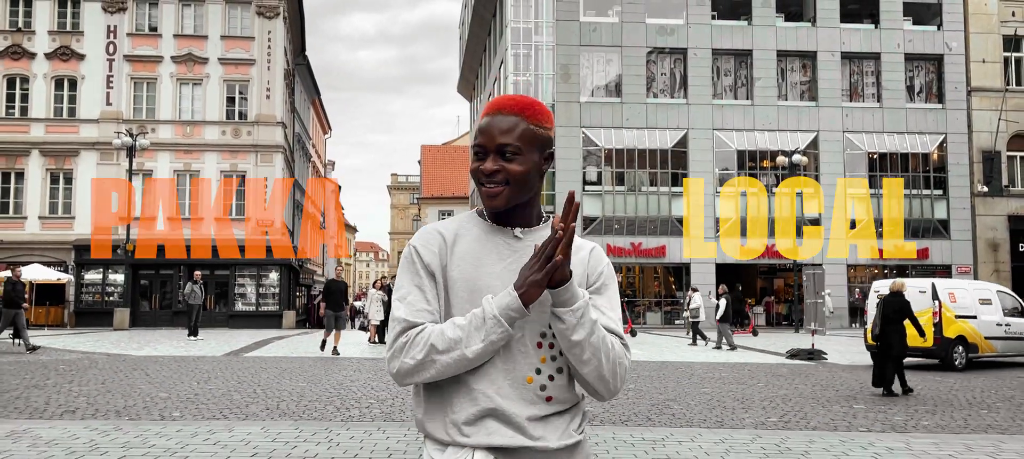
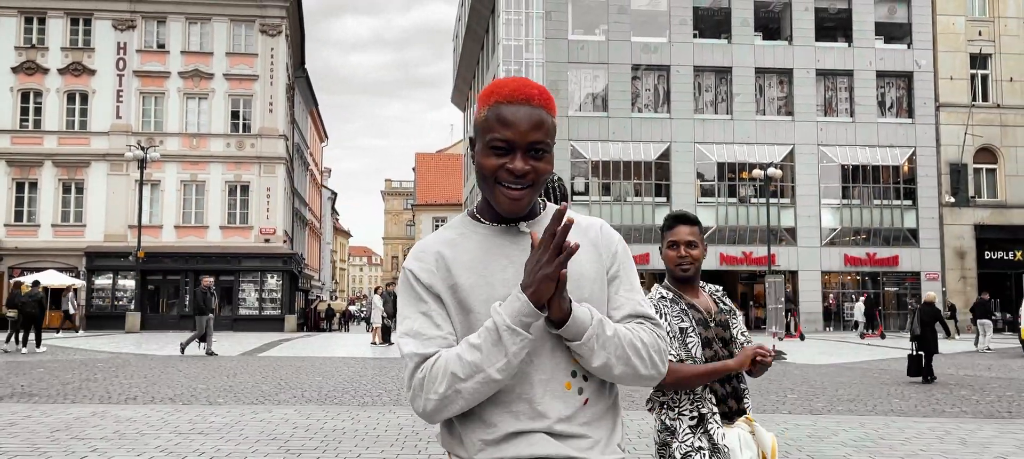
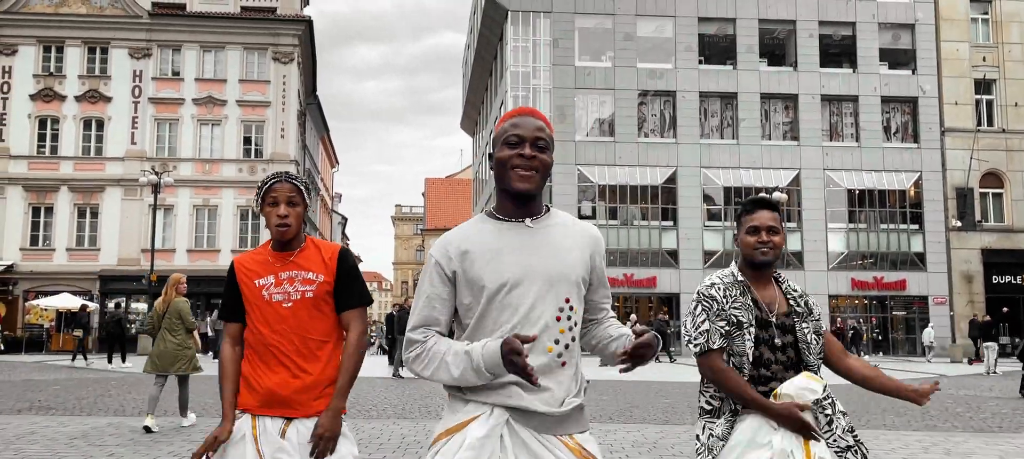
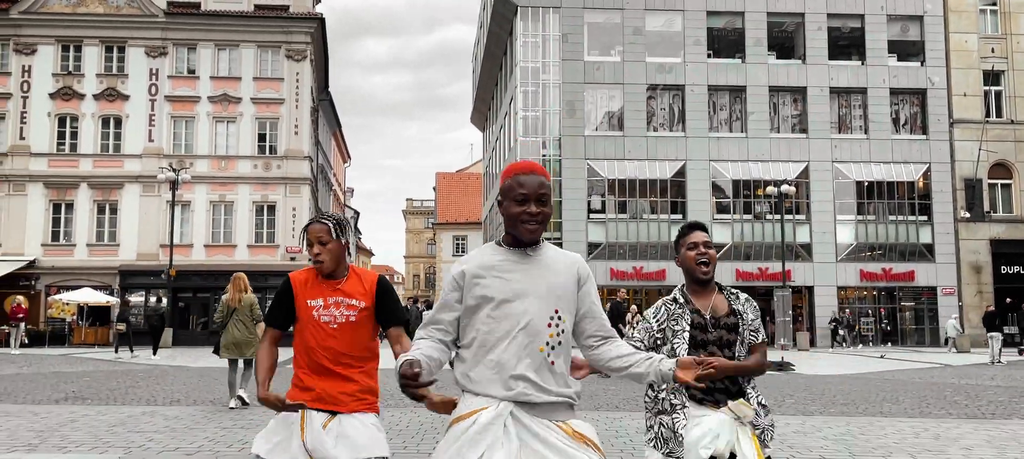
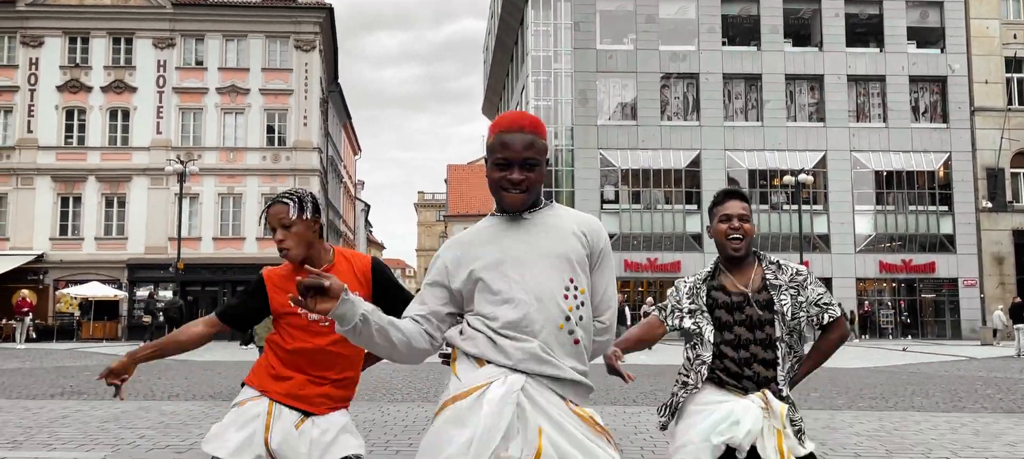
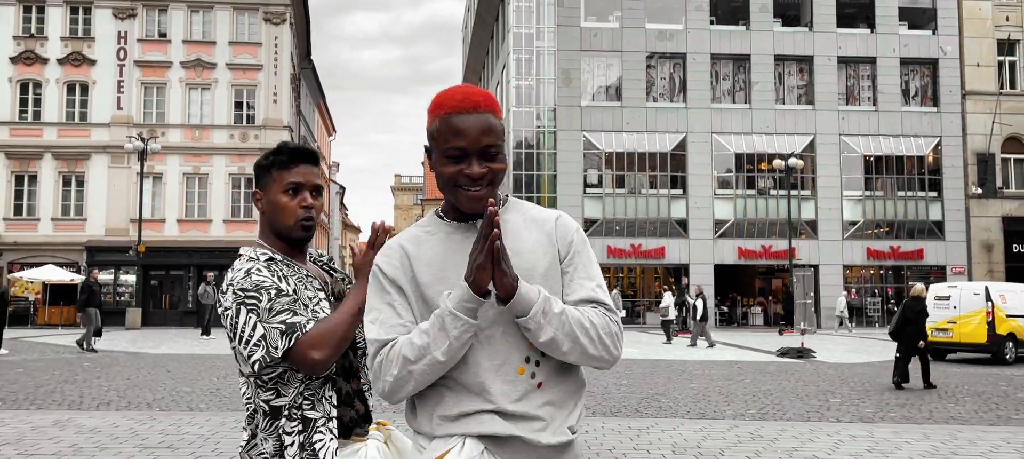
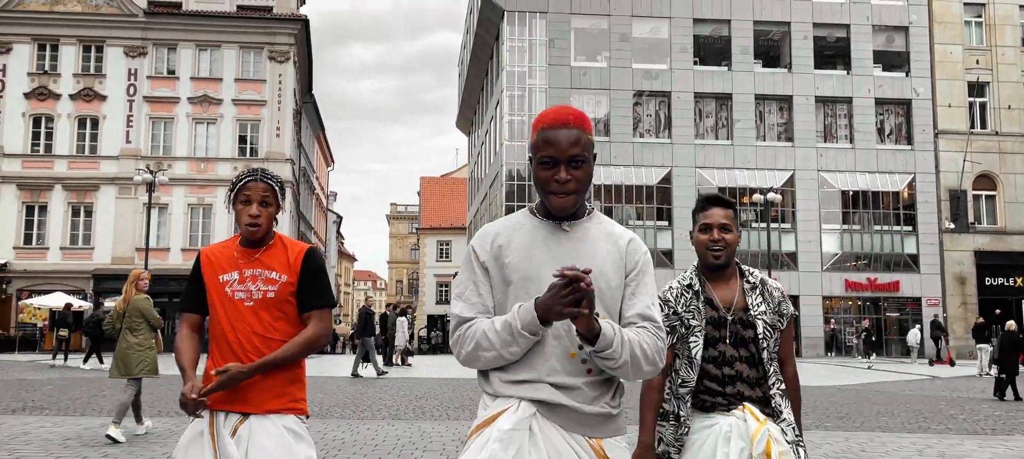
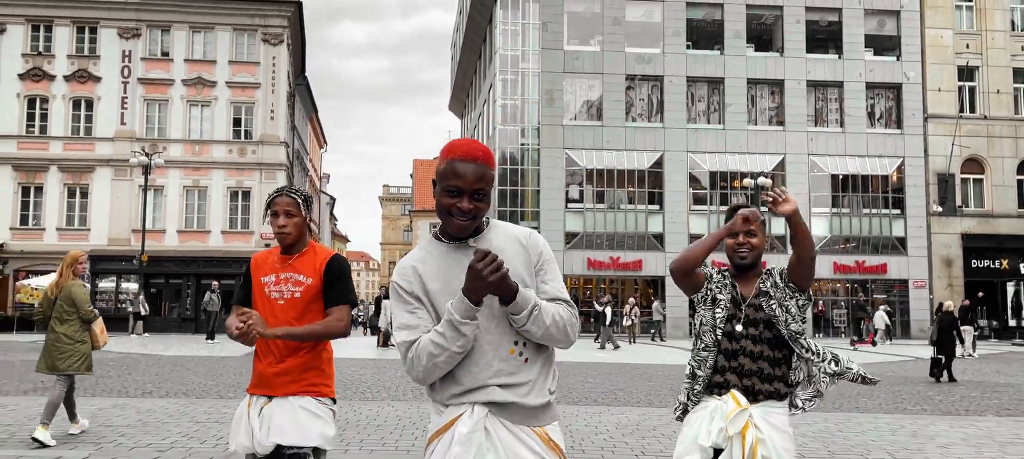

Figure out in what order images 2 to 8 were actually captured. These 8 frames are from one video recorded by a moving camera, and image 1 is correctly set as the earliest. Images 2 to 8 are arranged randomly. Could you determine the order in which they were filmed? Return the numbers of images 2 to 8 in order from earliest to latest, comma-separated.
6, 2, 8, 7, 3, 4, 5
